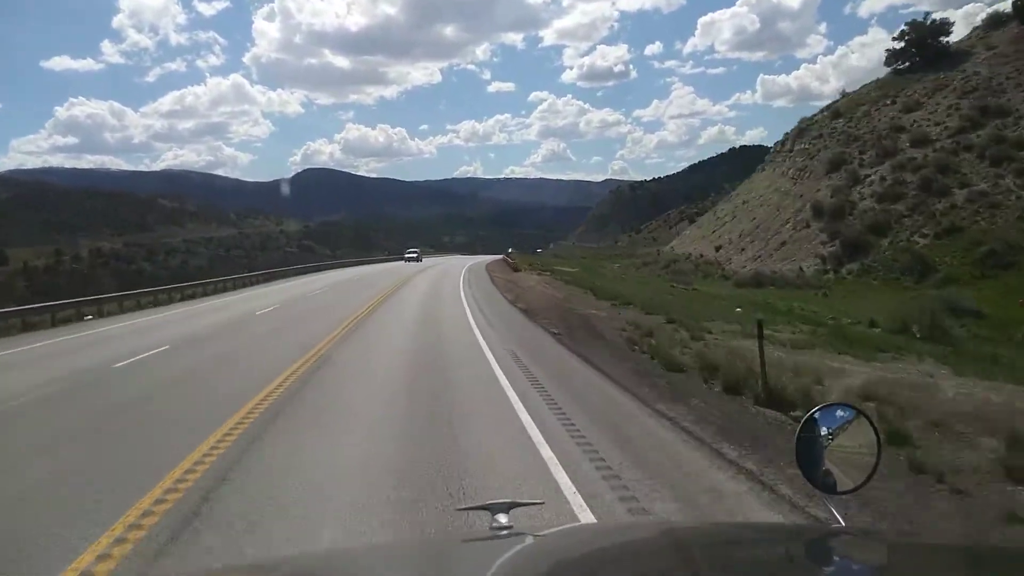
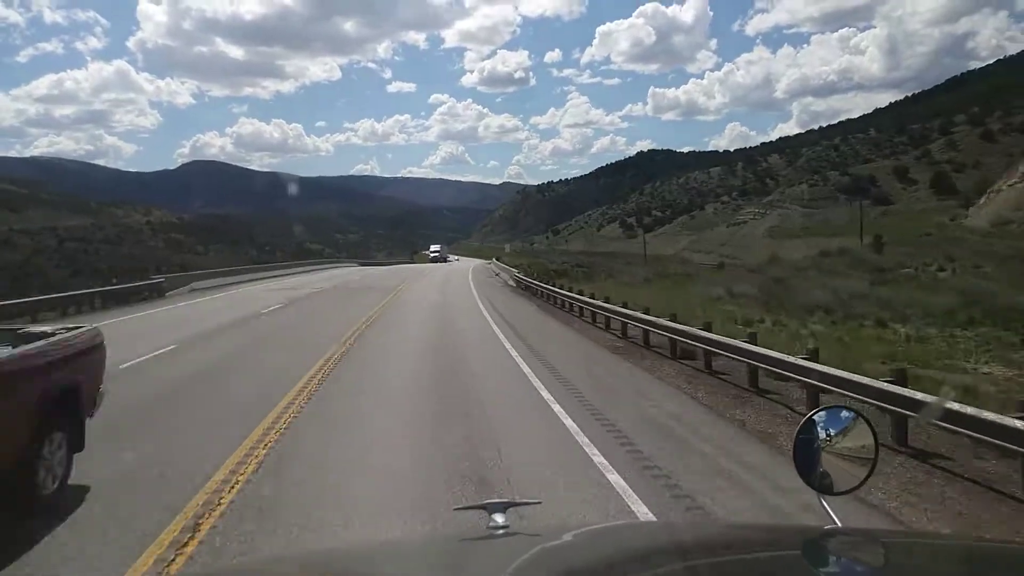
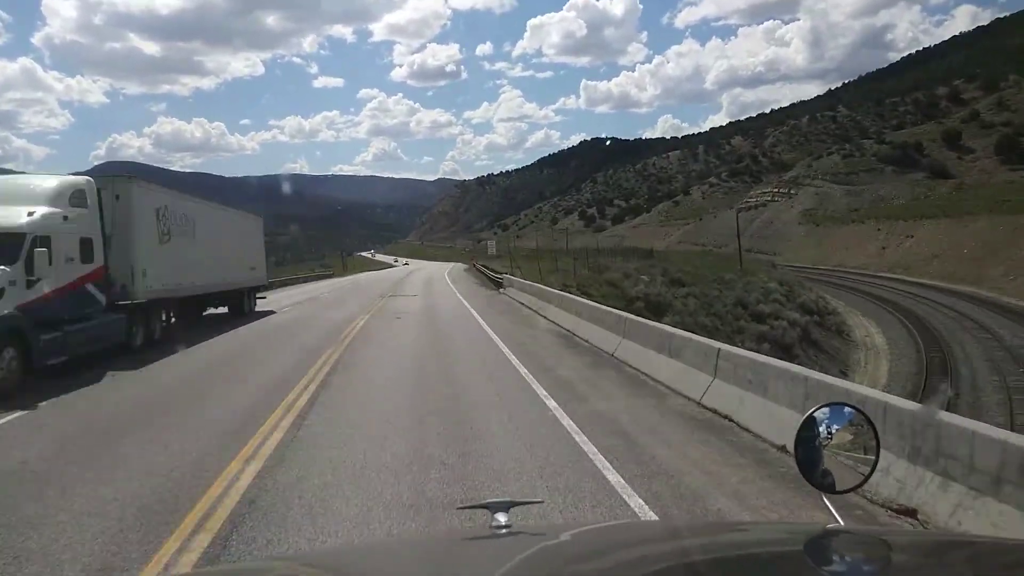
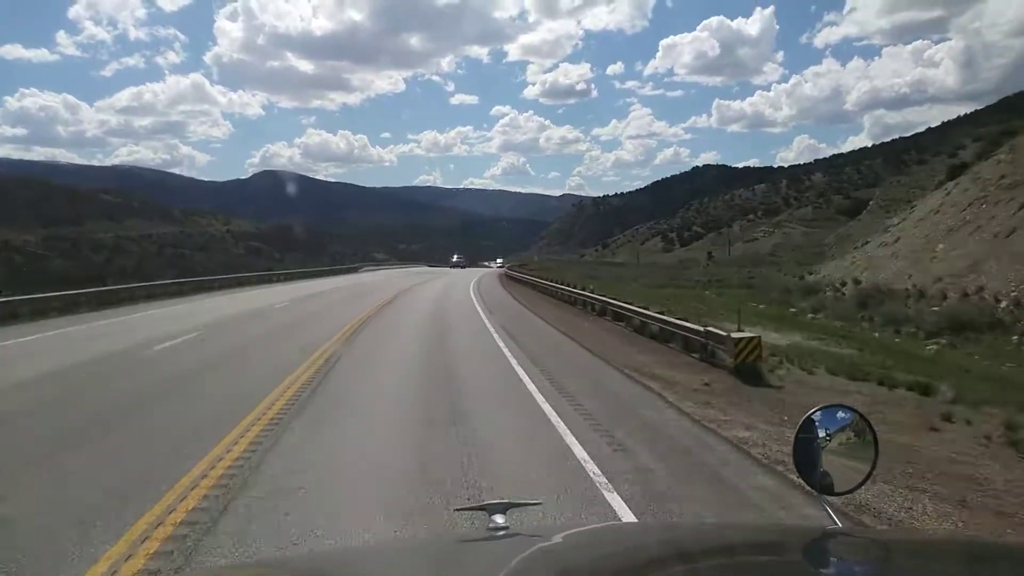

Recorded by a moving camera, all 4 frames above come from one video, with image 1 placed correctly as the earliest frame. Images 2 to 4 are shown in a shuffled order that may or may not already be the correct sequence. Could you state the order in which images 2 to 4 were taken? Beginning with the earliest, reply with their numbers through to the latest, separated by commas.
4, 2, 3
